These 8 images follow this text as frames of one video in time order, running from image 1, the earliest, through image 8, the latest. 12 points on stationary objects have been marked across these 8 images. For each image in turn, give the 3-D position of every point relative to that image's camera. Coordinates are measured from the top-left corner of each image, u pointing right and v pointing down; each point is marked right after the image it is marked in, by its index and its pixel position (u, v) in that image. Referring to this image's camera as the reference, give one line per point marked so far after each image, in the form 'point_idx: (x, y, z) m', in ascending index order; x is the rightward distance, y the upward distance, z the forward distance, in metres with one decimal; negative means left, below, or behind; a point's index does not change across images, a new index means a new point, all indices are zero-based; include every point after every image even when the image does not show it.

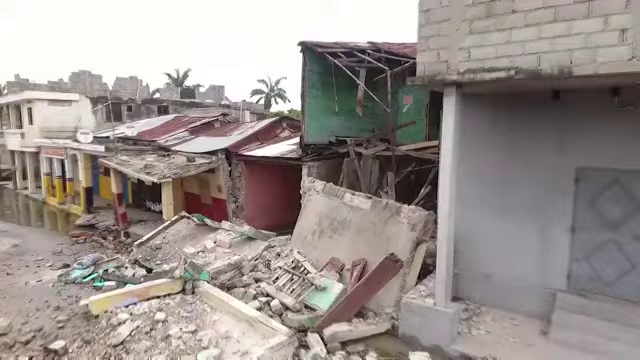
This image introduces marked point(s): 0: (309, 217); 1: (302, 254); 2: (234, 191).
0: (-0.2, -0.9, +9.0) m
1: (-0.4, -1.6, +8.6) m
2: (-2.6, -0.3, +11.8) m
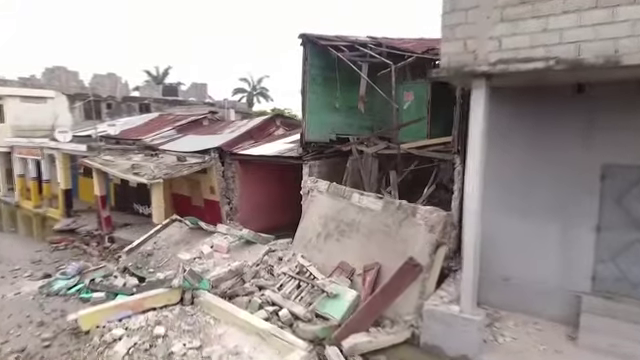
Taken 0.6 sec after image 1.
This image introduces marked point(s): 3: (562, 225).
0: (-0.2, -0.9, +8.5) m
1: (-0.3, -1.6, +8.1) m
2: (-2.6, -0.4, +11.2) m
3: (+3.8, -0.7, +6.3) m
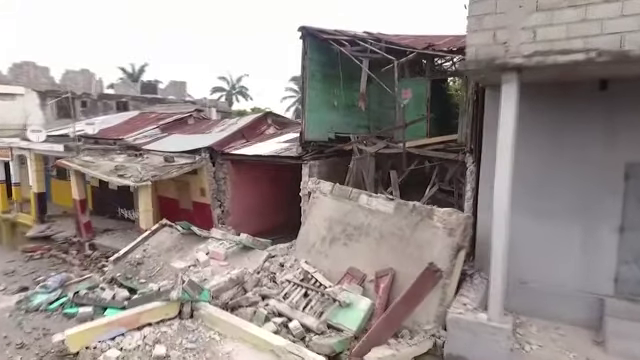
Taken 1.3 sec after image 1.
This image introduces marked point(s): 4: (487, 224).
0: (-0.1, -0.9, +8.0) m
1: (-0.2, -1.7, +7.6) m
2: (-2.7, -0.4, +10.6) m
3: (+4.0, -0.7, +6.0) m
4: (+3.0, -0.7, +6.6) m
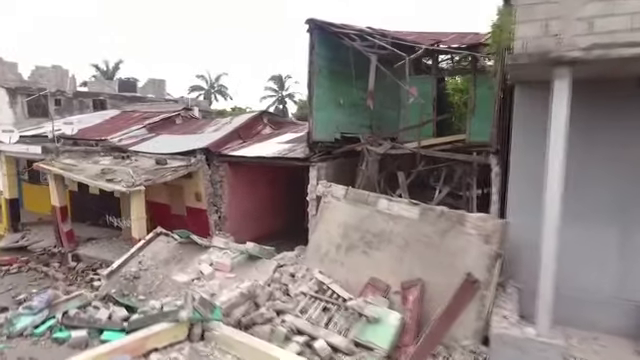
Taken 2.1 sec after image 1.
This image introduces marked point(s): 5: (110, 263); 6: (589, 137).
0: (+0.2, -0.9, +7.5) m
1: (+0.1, -1.7, +7.1) m
2: (-2.6, -0.5, +9.9) m
3: (+4.4, -0.7, +5.8) m
4: (+3.3, -0.7, +6.3) m
5: (-4.8, -1.9, +9.0) m
6: (+4.0, +0.5, +5.8) m
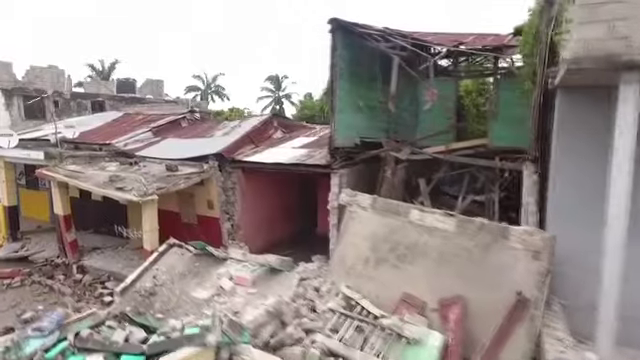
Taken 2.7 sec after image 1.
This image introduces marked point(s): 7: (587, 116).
0: (+0.6, -1.1, +7.1) m
1: (+0.6, -1.9, +6.7) m
2: (-2.2, -0.6, +9.4) m
3: (+4.9, -0.9, +5.4) m
4: (+3.8, -0.9, +5.9) m
5: (-4.4, -2.1, +8.6) m
6: (+4.5, +0.4, +5.5) m
7: (+3.9, +1.0, +5.7) m
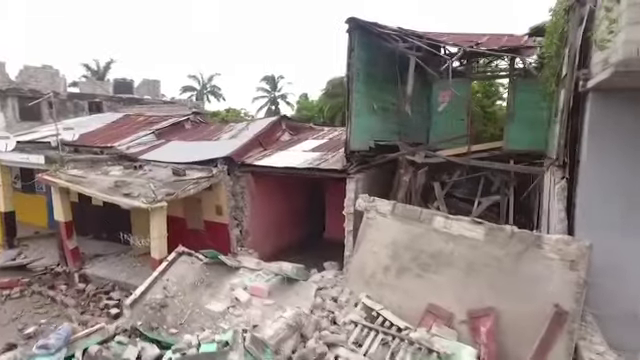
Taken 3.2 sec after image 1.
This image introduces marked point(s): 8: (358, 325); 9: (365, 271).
0: (+1.0, -1.2, +6.8) m
1: (+0.9, -2.0, +6.4) m
2: (-1.9, -0.7, +9.1) m
3: (+5.2, -1.0, +5.2) m
4: (+4.1, -0.9, +5.7) m
5: (-4.1, -2.2, +8.2) m
6: (+4.8, +0.3, +5.3) m
7: (+4.2, +0.9, +5.5) m
8: (+0.6, -2.2, +6.0) m
9: (+0.8, -1.6, +6.8) m
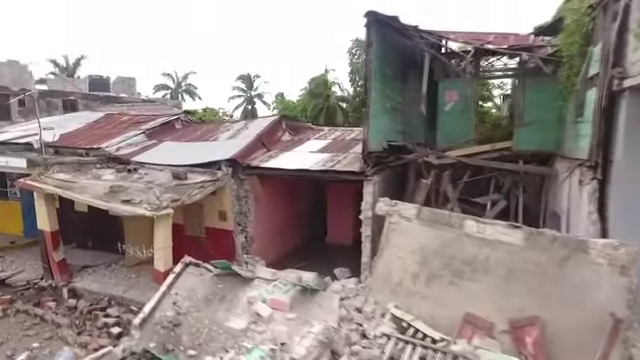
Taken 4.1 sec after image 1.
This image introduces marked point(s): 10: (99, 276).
0: (+1.3, -1.2, +6.5) m
1: (+1.3, -2.0, +6.1) m
2: (-1.7, -0.8, +8.6) m
3: (+5.7, -1.0, +5.2) m
4: (+4.6, -1.0, +5.6) m
5: (-3.8, -2.3, +7.5) m
6: (+5.3, +0.3, +5.2) m
7: (+4.7, +0.9, +5.4) m
8: (+1.0, -2.2, +5.6) m
9: (+1.2, -1.6, +6.5) m
10: (-4.7, -2.0, +8.4) m
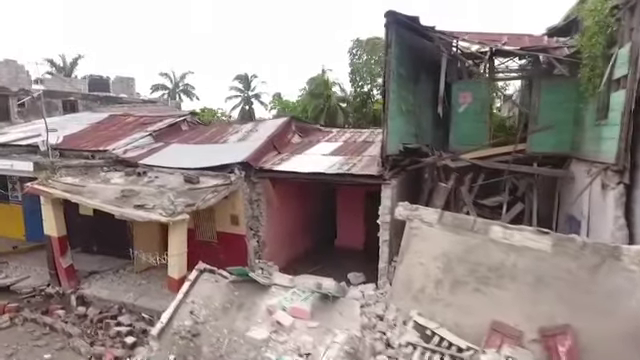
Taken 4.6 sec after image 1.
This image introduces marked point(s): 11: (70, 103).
0: (+1.7, -1.3, +6.3) m
1: (+1.6, -2.1, +5.9) m
2: (-1.4, -0.9, +8.4) m
3: (+6.1, -1.0, +5.1) m
4: (+4.9, -1.0, +5.5) m
5: (-3.5, -2.4, +7.3) m
6: (+5.6, +0.2, +5.1) m
7: (+5.0, +0.8, +5.3) m
8: (+1.4, -2.3, +5.4) m
9: (+1.5, -1.7, +6.3) m
10: (-4.4, -2.1, +8.1) m
11: (-11.2, +3.4, +17.4) m
